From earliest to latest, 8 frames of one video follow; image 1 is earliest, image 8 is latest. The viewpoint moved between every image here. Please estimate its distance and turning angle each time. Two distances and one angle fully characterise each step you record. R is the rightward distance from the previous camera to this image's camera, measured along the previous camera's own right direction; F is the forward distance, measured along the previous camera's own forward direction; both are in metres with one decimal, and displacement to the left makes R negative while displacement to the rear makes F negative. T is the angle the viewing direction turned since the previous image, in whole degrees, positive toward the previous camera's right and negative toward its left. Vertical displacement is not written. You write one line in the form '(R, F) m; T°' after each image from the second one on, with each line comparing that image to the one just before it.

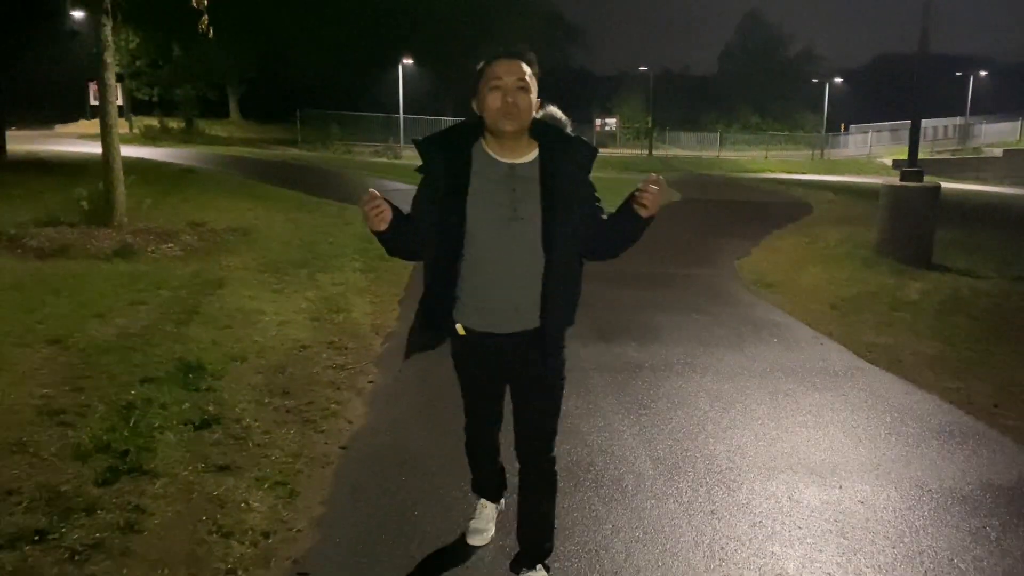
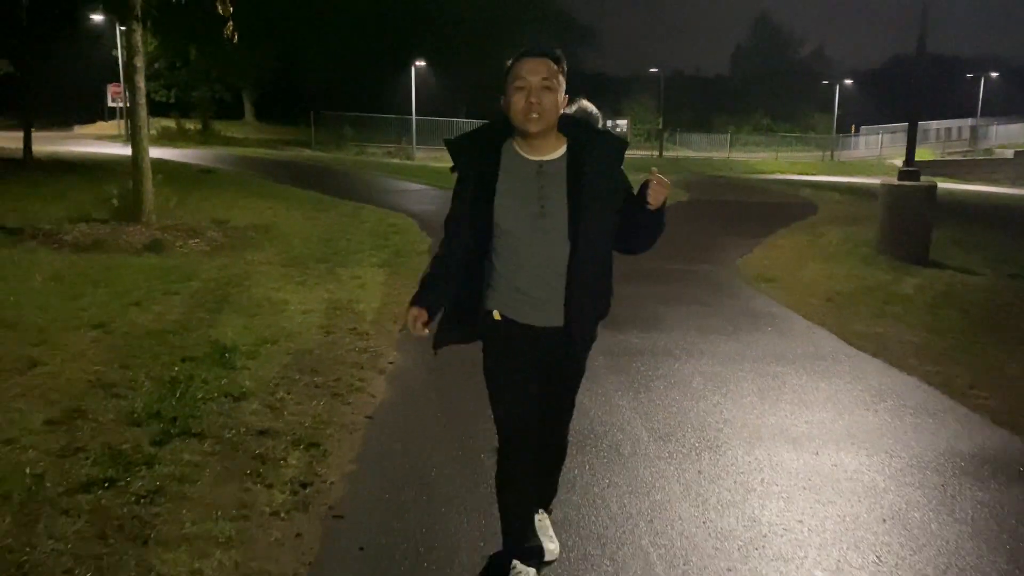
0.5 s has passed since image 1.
(0.0, -0.5) m; -1°
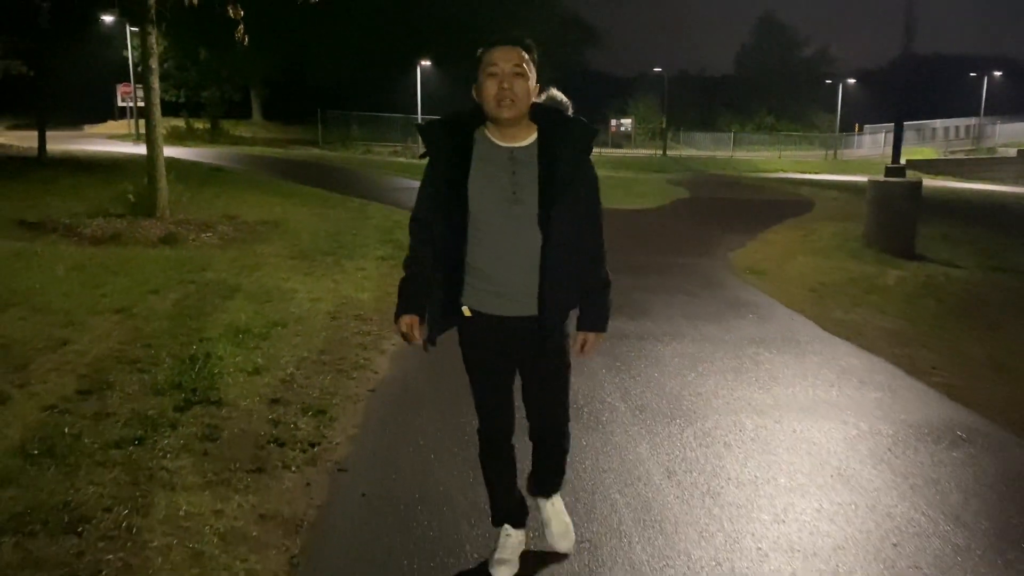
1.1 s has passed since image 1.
(+0.1, -0.5) m; 0°
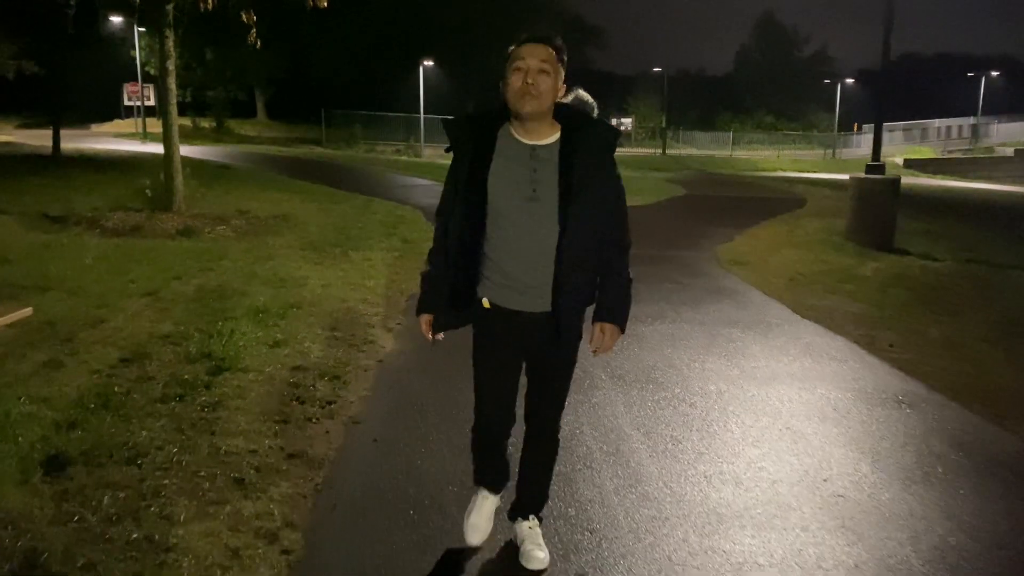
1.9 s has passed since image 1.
(+0.1, -0.6) m; 0°
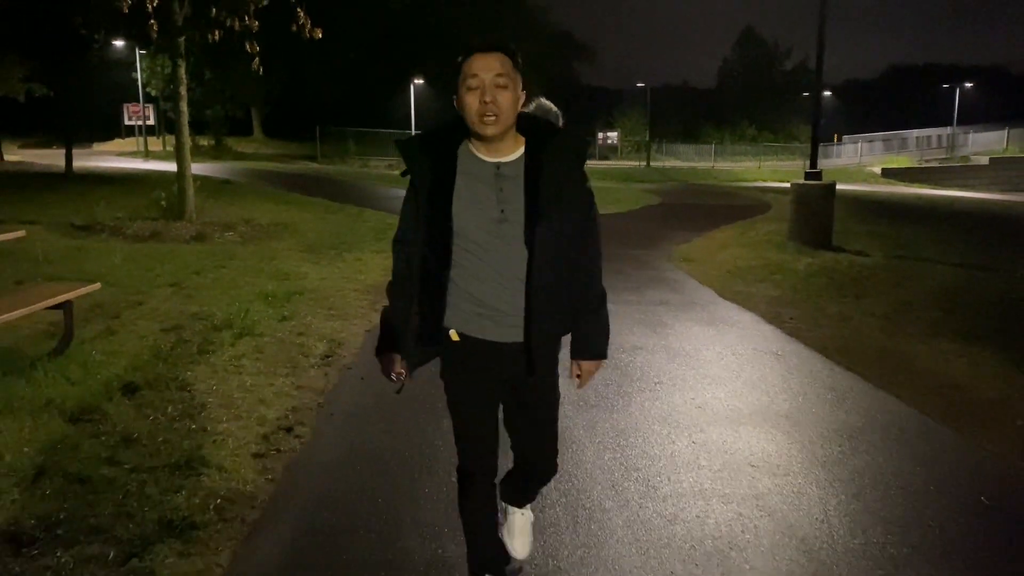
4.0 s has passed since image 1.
(+0.3, -1.5) m; 0°
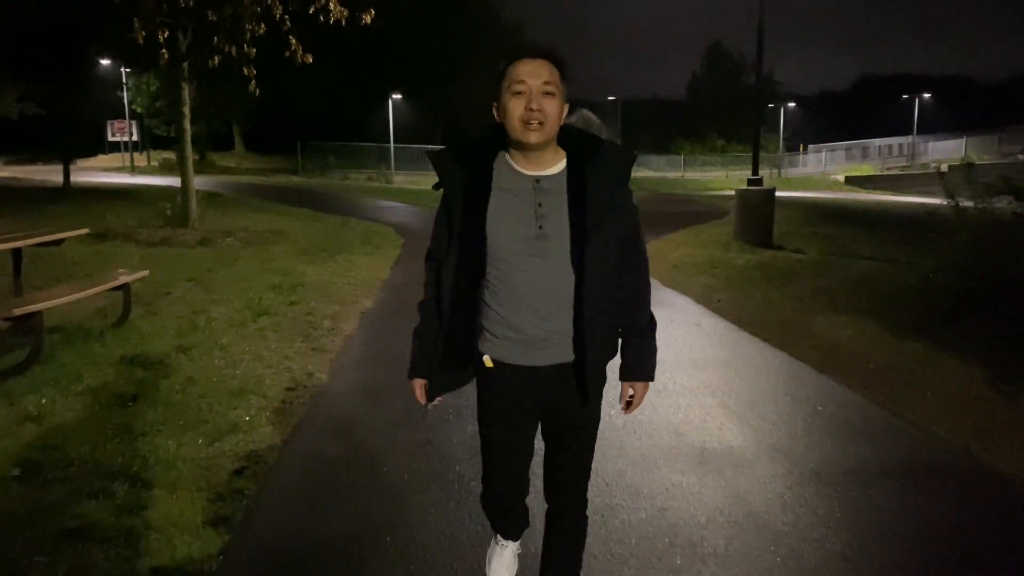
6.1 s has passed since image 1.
(+0.1, -1.6) m; +1°
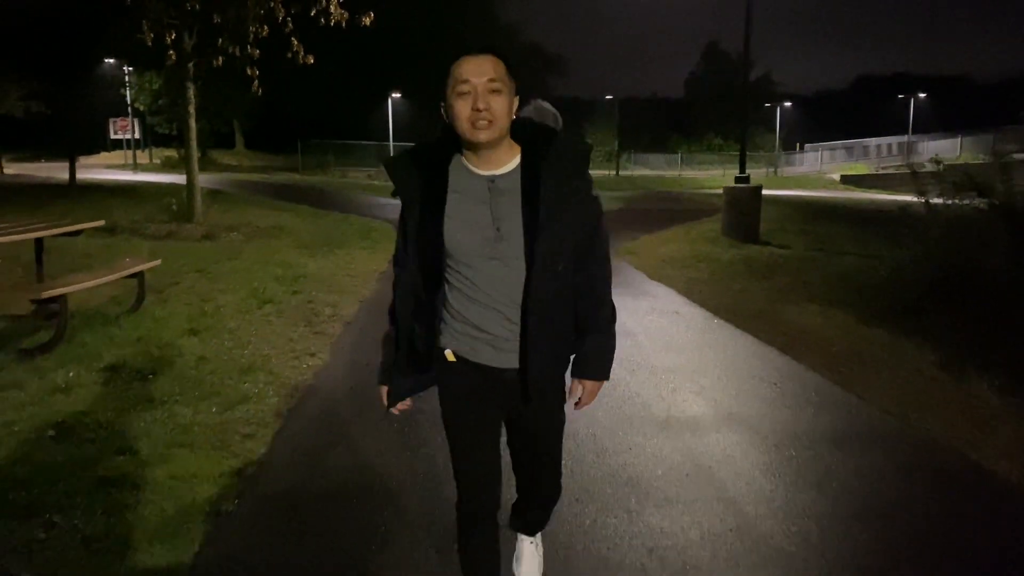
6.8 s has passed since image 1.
(+0.1, -0.5) m; 0°
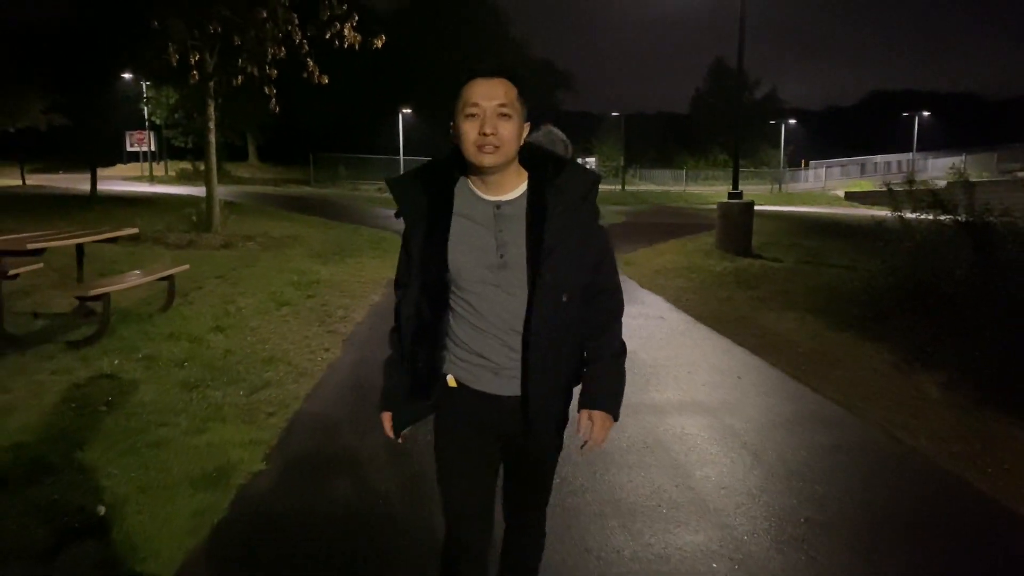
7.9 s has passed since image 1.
(+0.1, -0.8) m; -1°
